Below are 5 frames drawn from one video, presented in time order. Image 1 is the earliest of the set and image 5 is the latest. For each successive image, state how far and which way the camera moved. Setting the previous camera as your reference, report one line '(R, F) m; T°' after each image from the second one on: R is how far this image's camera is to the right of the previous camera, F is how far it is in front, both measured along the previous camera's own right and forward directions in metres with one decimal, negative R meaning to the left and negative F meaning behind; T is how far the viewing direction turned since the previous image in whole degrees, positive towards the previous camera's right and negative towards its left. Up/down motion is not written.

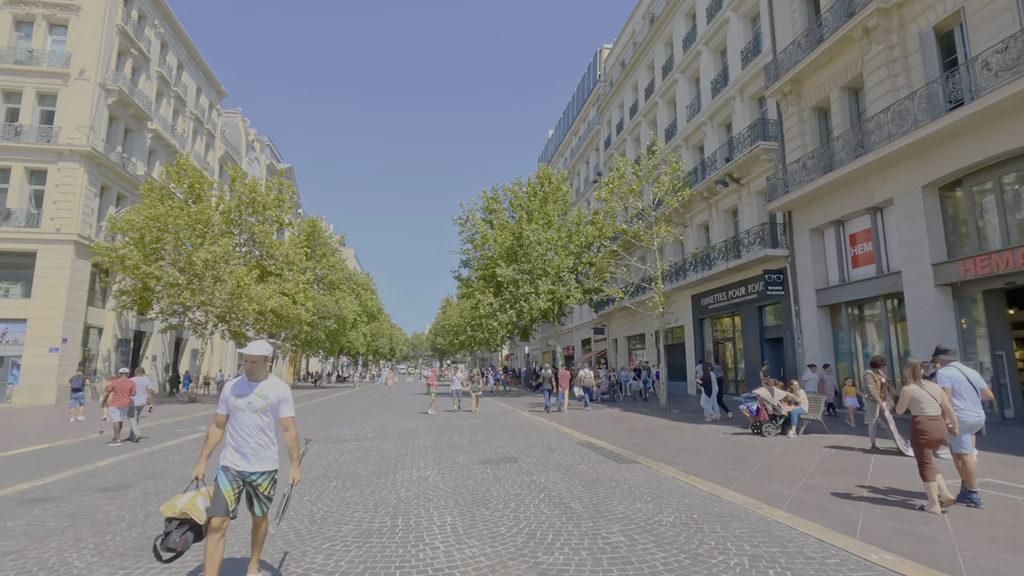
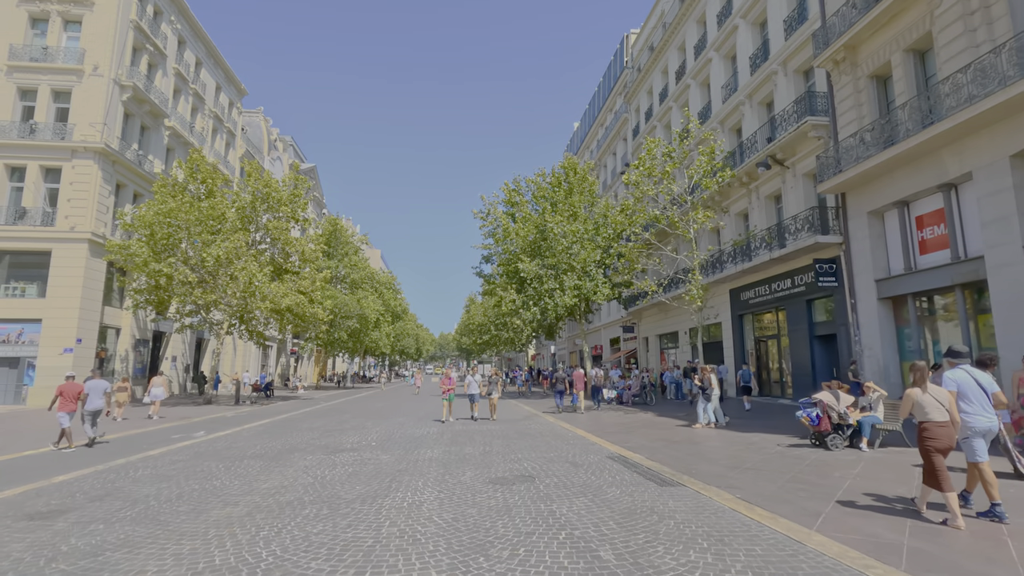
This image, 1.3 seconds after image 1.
(+0.2, +1.3) m; -3°
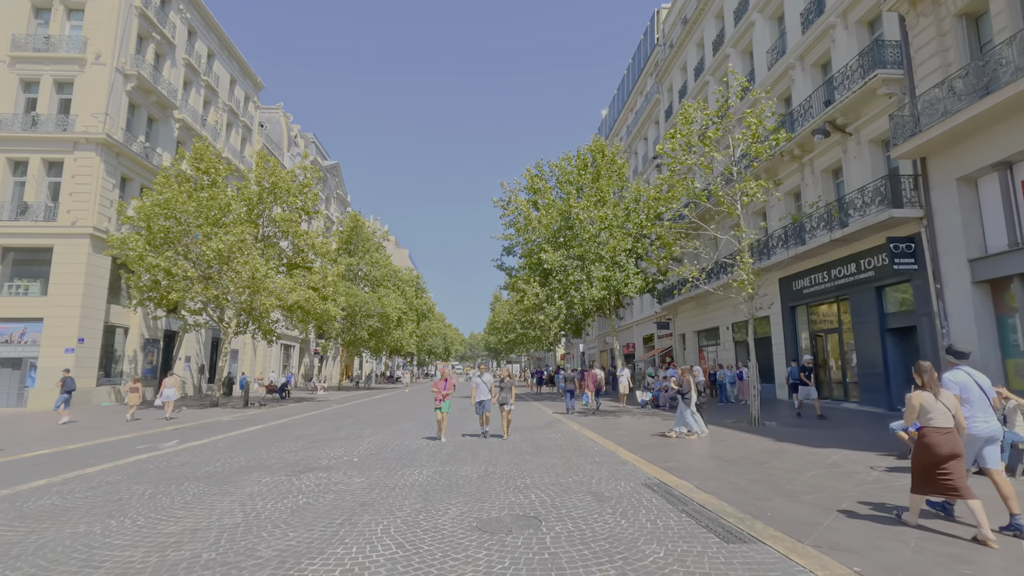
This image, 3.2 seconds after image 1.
(+0.3, +2.0) m; -3°
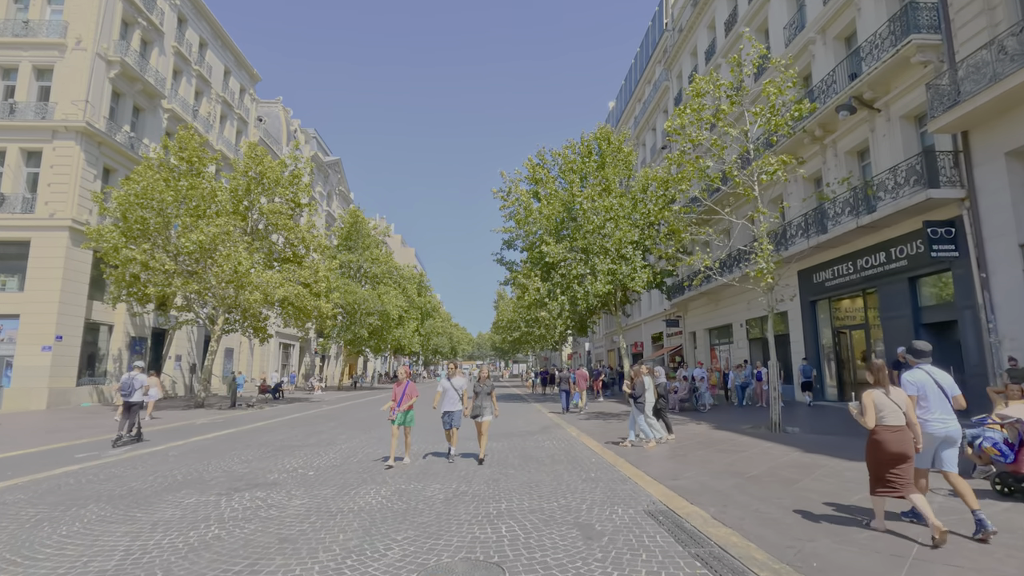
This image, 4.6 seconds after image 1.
(+0.4, +1.3) m; -1°
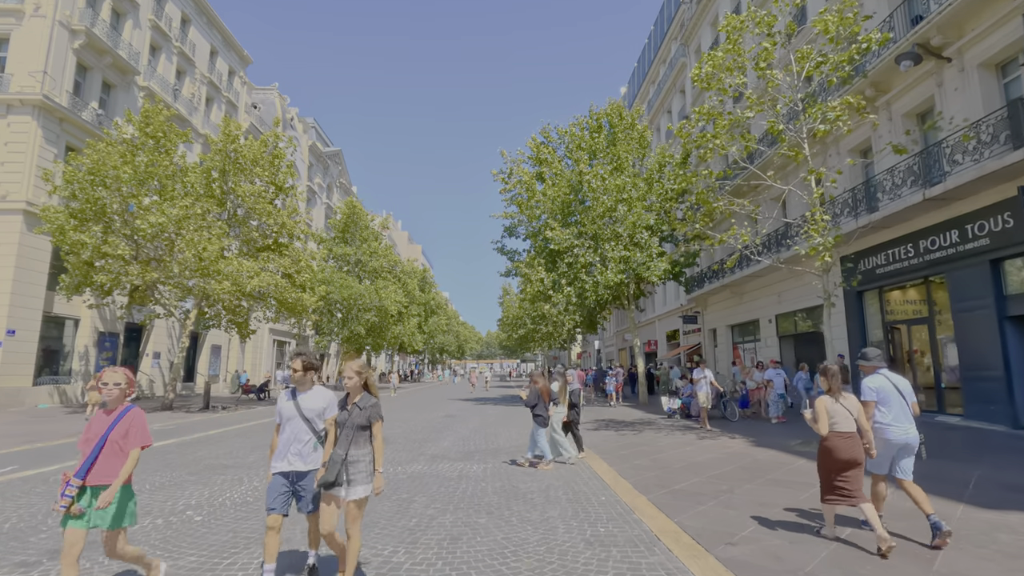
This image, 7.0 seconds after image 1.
(+0.3, +2.2) m; -1°
